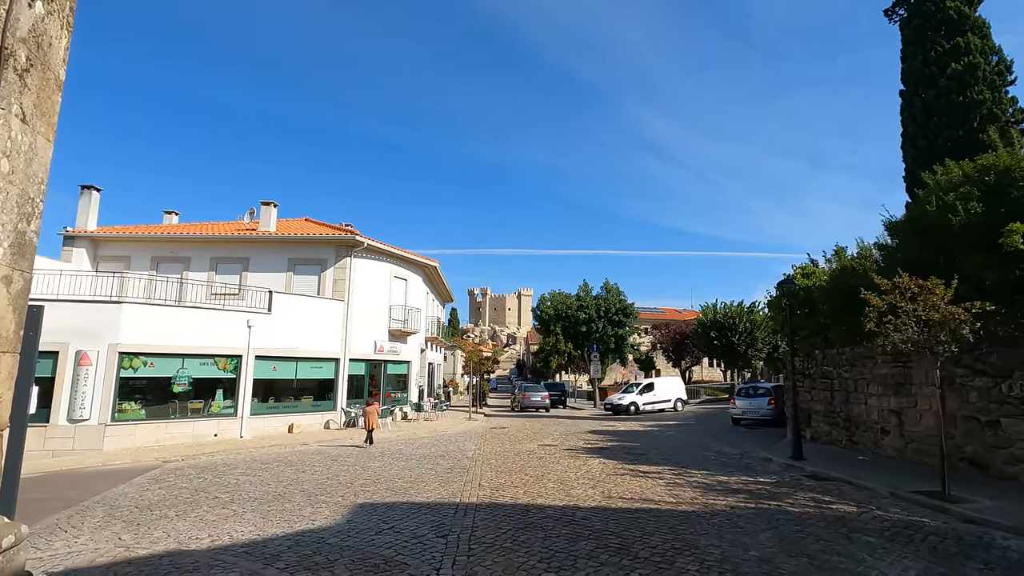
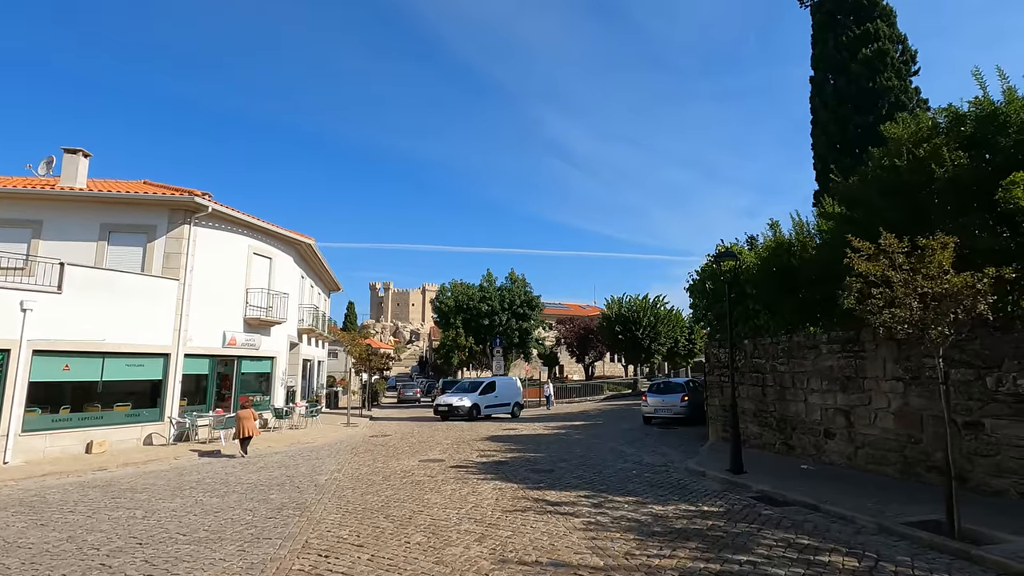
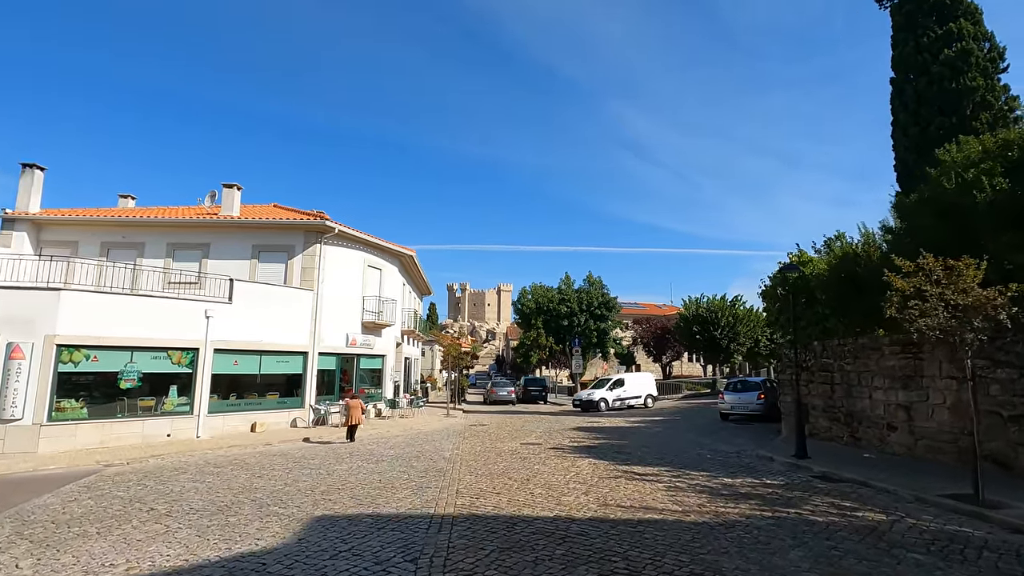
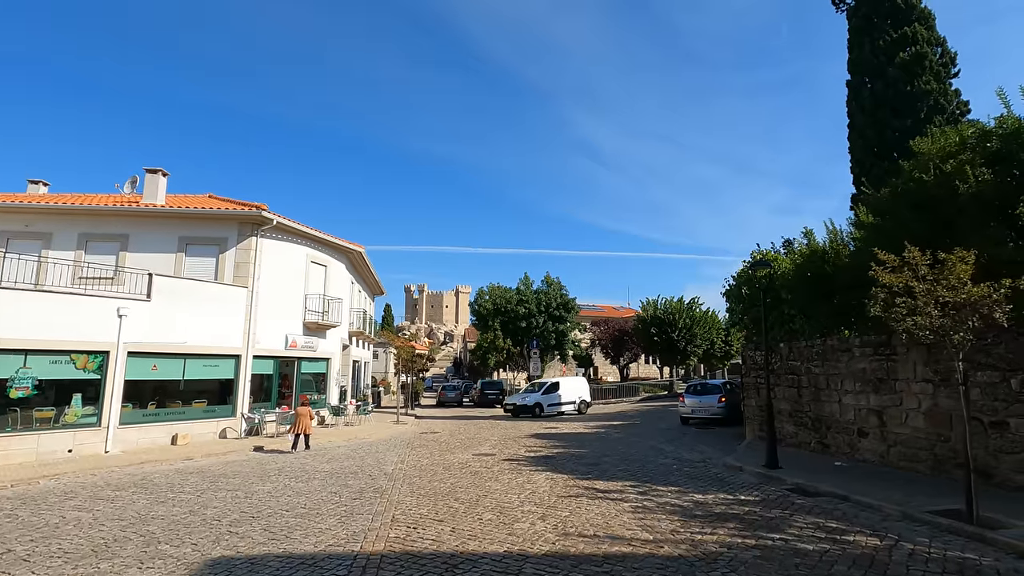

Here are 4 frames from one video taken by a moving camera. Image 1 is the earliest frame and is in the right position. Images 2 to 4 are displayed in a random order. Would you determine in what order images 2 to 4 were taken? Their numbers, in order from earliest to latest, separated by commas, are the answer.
3, 4, 2
